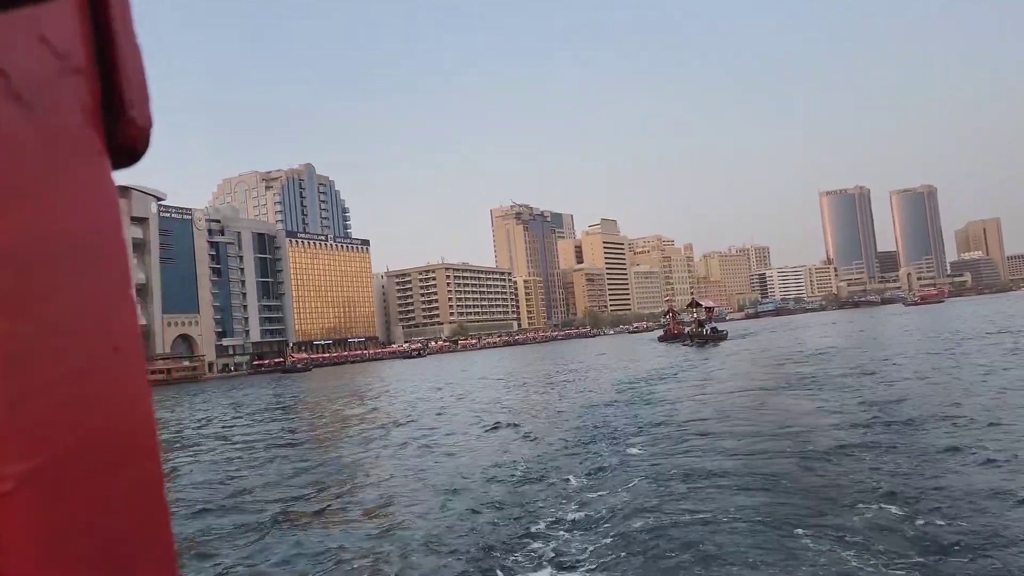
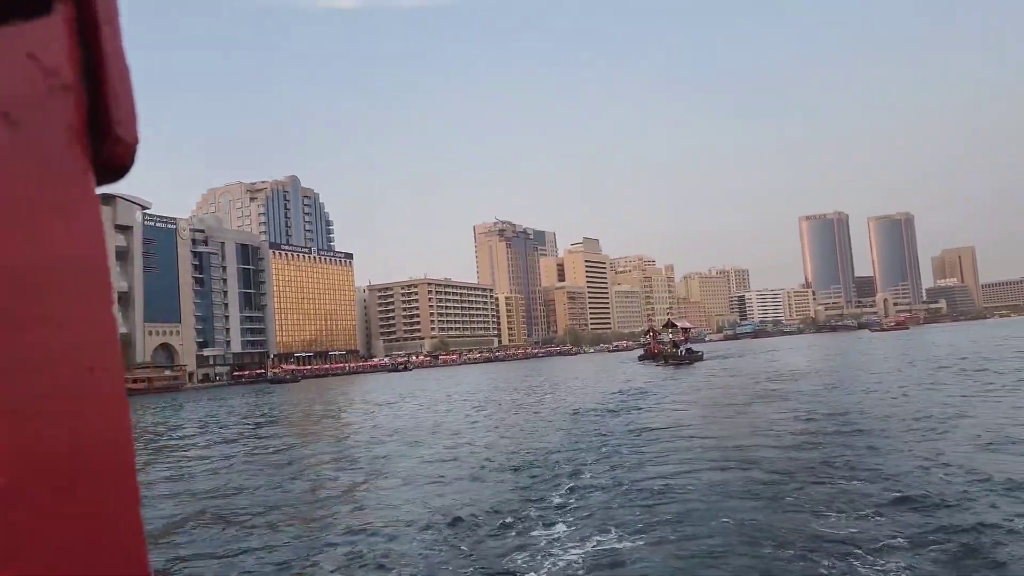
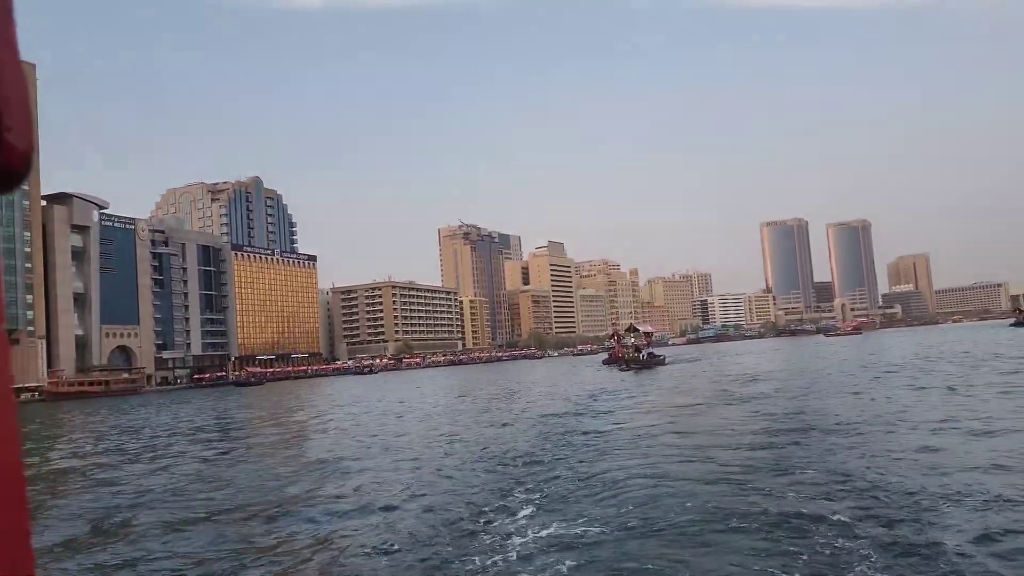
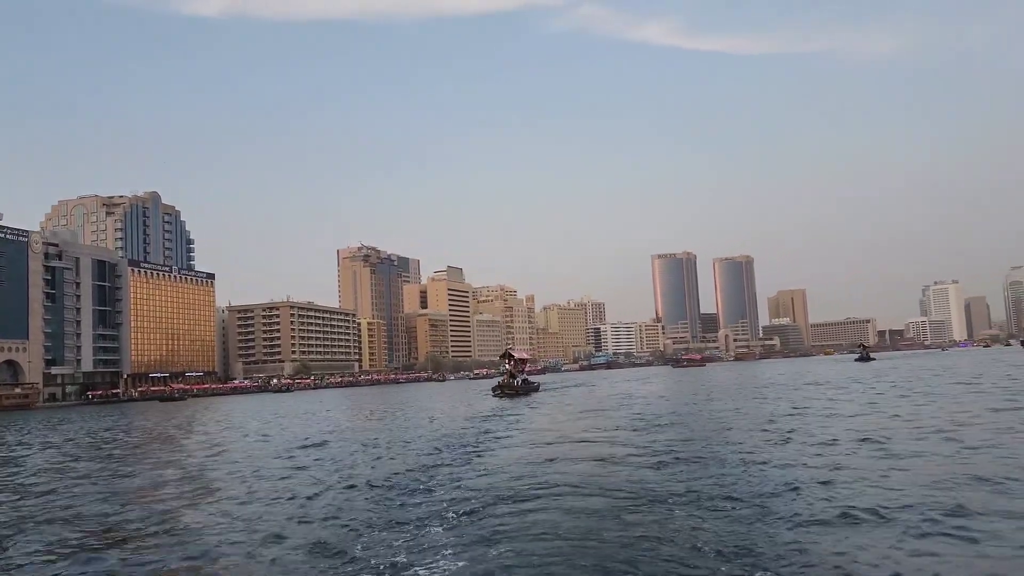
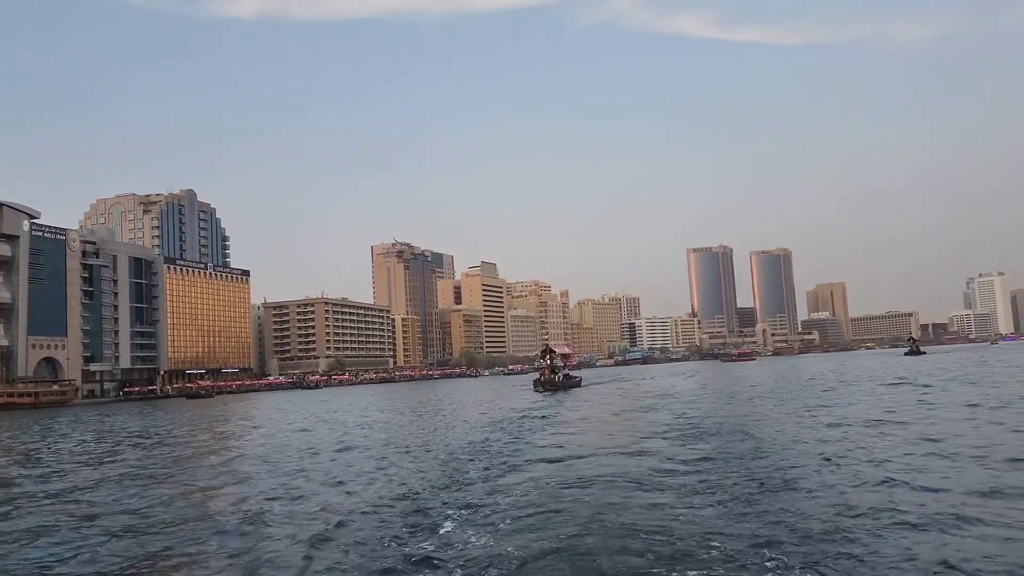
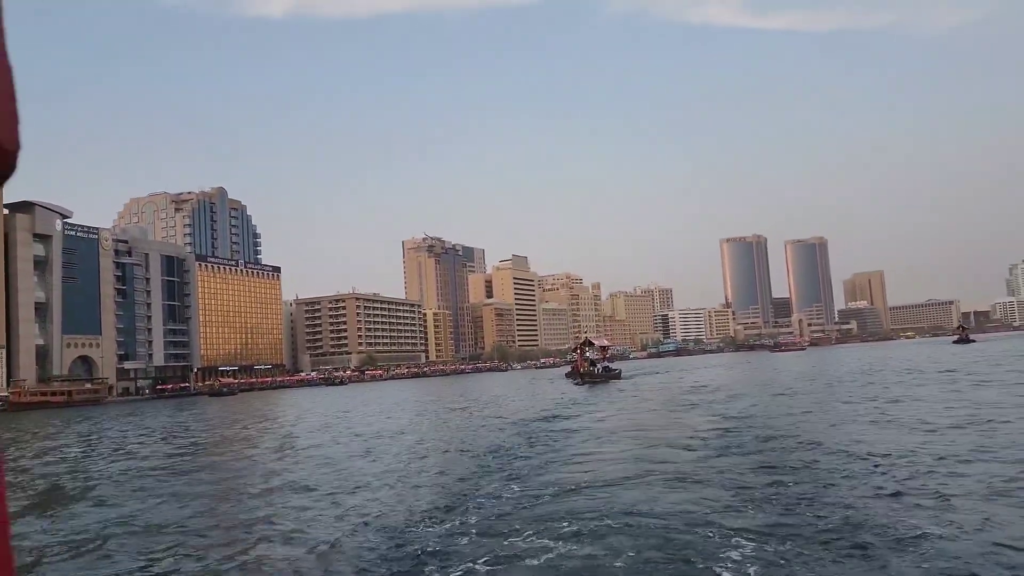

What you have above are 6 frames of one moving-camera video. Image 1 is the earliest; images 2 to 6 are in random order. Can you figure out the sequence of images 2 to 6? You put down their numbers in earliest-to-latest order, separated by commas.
2, 3, 6, 5, 4
